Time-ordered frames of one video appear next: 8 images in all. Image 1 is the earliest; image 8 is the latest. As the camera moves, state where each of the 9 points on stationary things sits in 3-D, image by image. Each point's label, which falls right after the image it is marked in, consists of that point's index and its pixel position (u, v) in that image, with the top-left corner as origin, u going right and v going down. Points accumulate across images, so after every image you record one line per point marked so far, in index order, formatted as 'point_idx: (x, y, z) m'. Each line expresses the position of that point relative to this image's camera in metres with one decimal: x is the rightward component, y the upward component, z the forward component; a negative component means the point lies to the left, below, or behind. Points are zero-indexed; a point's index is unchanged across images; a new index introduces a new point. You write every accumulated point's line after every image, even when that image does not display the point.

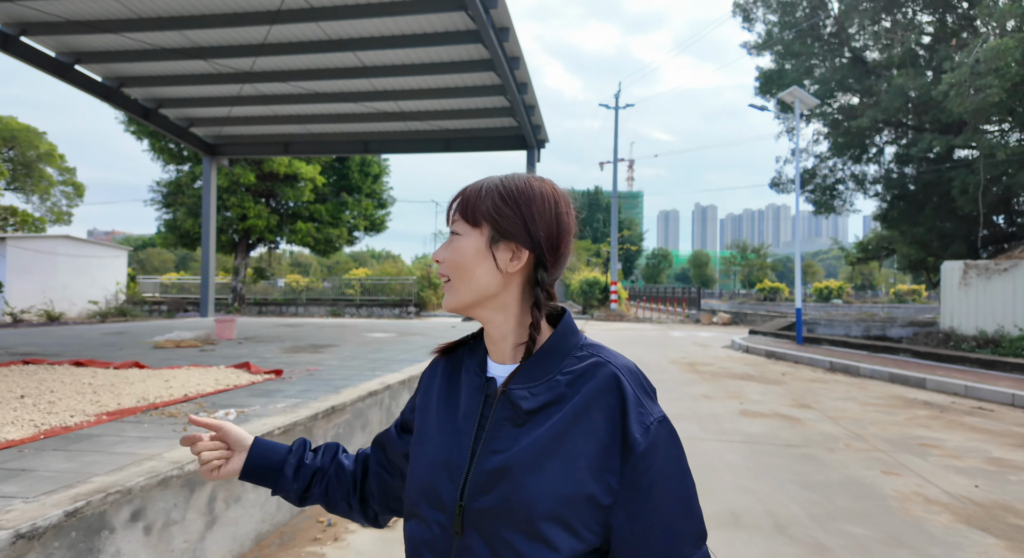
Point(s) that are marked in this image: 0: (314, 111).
0: (-4.8, +4.1, +12.2) m
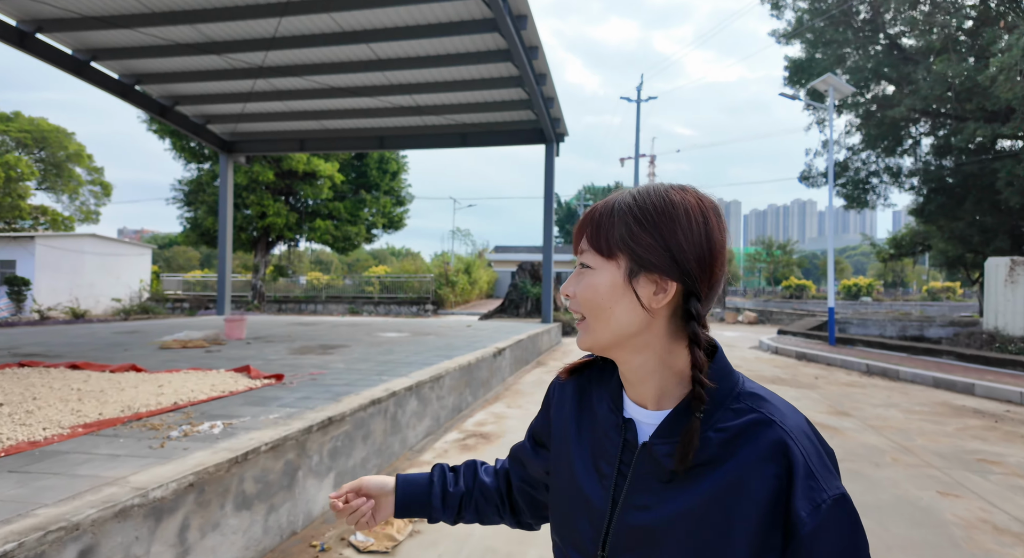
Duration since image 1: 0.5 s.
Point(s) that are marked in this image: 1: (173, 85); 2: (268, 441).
0: (-4.3, +4.1, +12.0) m
1: (-7.1, +4.1, +10.6) m
2: (-1.4, -0.9, +2.9) m
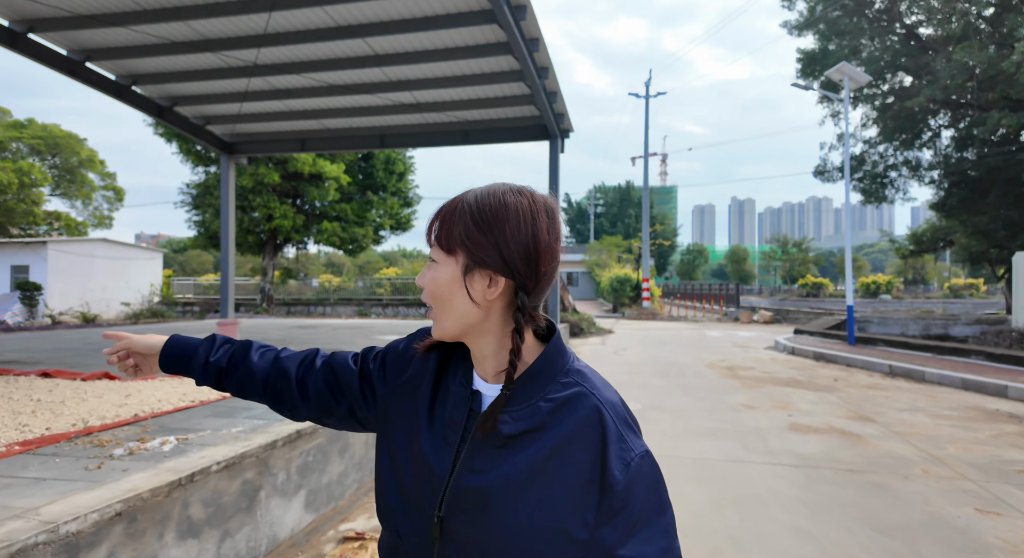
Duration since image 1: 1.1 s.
0: (-4.3, +4.1, +11.8) m
1: (-7.0, +4.1, +10.5) m
2: (-1.5, -0.9, +2.6) m
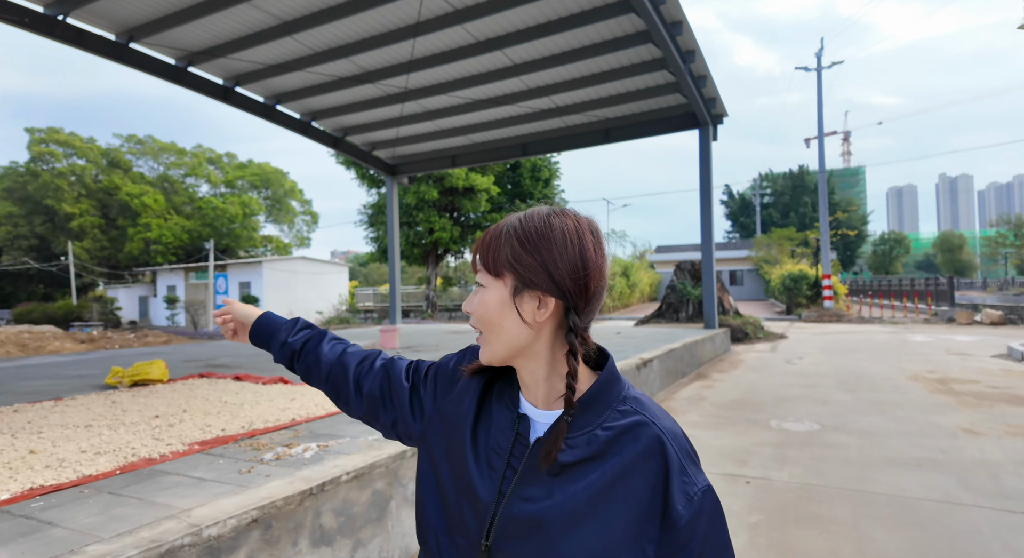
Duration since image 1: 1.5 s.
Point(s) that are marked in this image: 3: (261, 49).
0: (-0.9, +3.9, +12.3) m
1: (-4.0, +3.8, +11.9) m
2: (-0.8, -1.0, +2.7) m
3: (-4.5, +4.1, +9.0) m
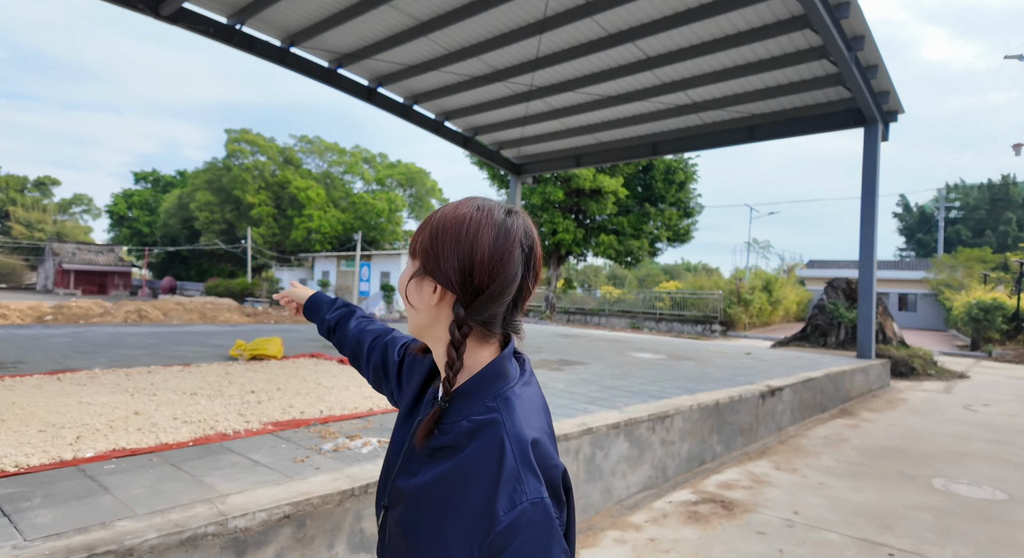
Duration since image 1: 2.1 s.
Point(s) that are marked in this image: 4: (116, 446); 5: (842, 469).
0: (+2.0, +3.8, +11.9) m
1: (-1.0, +3.9, +12.2) m
2: (-0.5, -1.0, +2.5) m
3: (-2.2, +4.3, +9.6) m
4: (-1.9, -0.8, +2.4) m
5: (+3.4, -2.0, +5.2) m
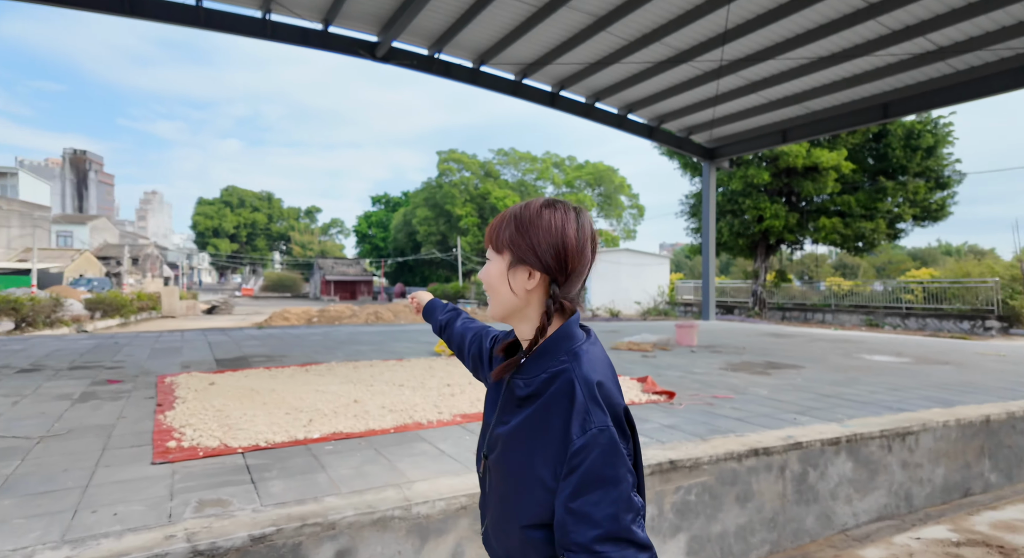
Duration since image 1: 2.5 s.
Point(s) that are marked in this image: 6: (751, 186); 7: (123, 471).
0: (+6.0, +4.0, +10.3) m
1: (+3.3, +4.0, +11.7) m
2: (+0.3, -1.0, +2.5) m
3: (+1.2, +4.3, +9.7) m
4: (-1.0, -0.9, +2.9) m
5: (+5.0, -1.8, +3.4) m
6: (+9.1, +3.6, +19.5) m
7: (-1.7, -0.8, +2.2) m
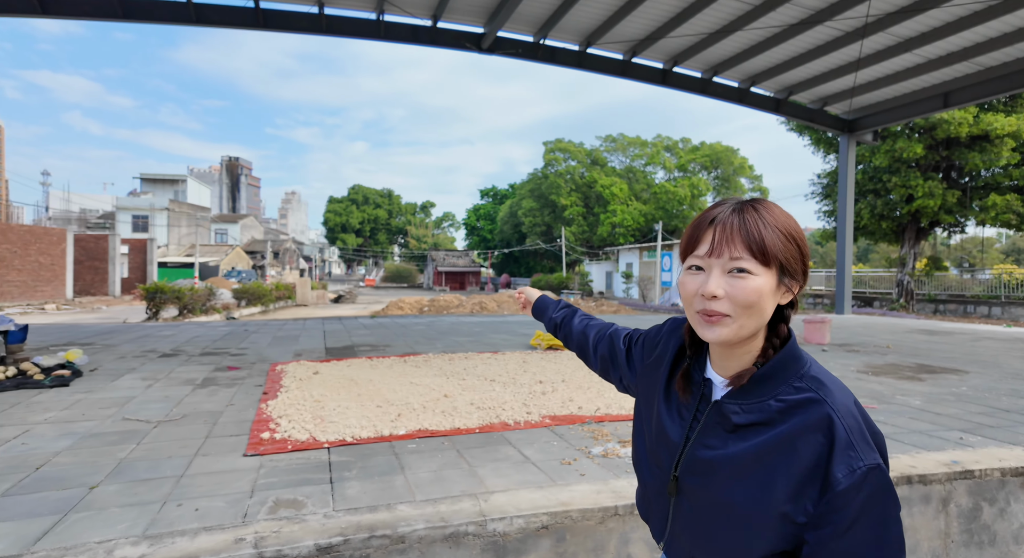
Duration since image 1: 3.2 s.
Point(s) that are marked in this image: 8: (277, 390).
0: (+7.8, +4.2, +8.5) m
1: (+5.4, +4.3, +10.4) m
2: (+0.7, -0.9, +2.1) m
3: (+2.9, +4.5, +8.9) m
4: (-0.5, -0.8, +2.8) m
5: (+5.5, -1.7, +2.2) m
6: (+12.7, +4.0, +16.9) m
7: (-1.3, -0.8, +2.2) m
8: (-1.7, -0.8, +3.6) m
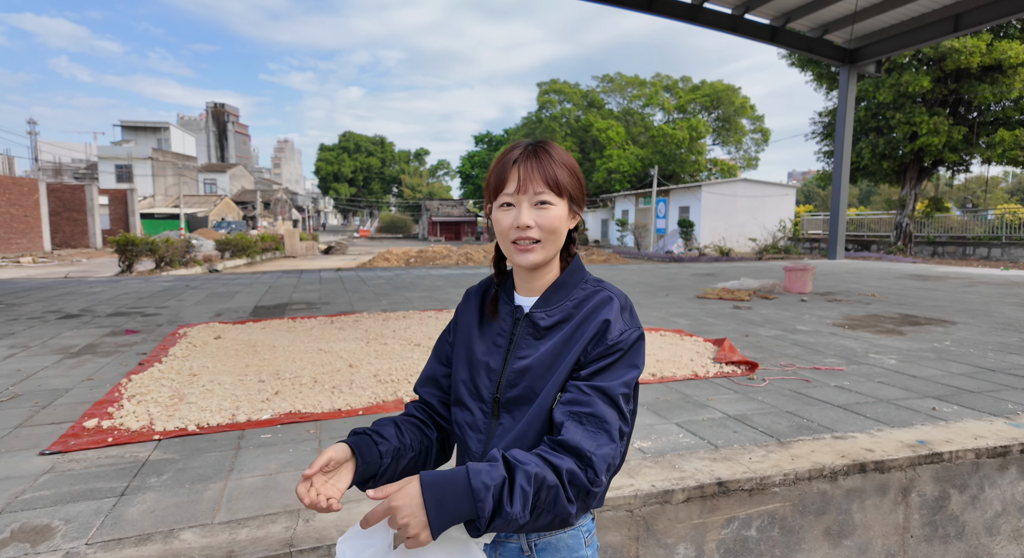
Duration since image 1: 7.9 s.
0: (+7.2, +5.1, +7.5) m
1: (+4.8, +5.3, +9.4) m
2: (+0.2, -0.8, +1.7) m
3: (+2.3, +5.4, +7.9) m
4: (-1.0, -0.6, +2.4) m
5: (+5.0, -1.5, +1.8) m
6: (+12.1, +5.9, +15.9) m
7: (-1.8, -0.7, +1.8) m
8: (-2.2, -0.5, +3.1) m
